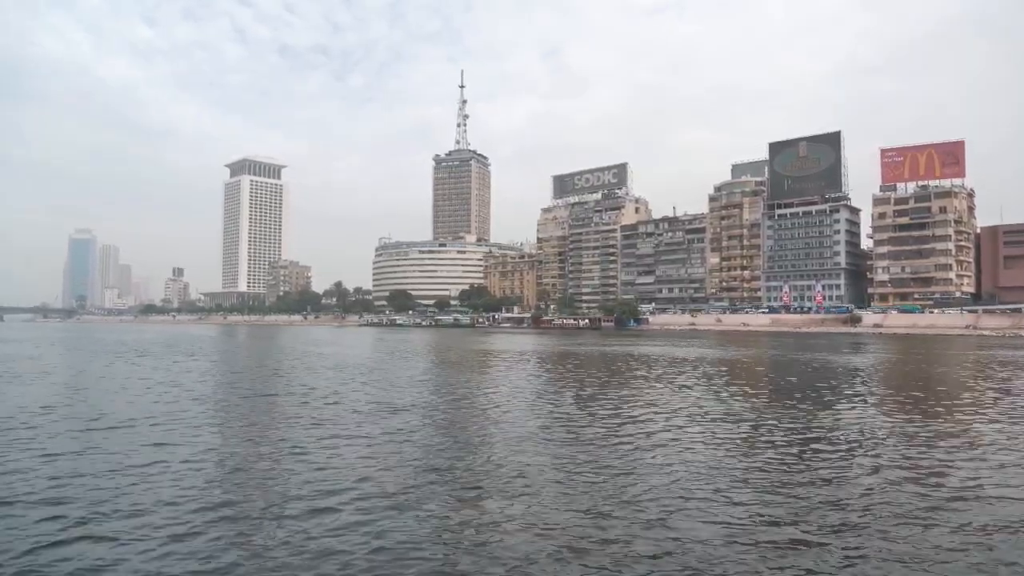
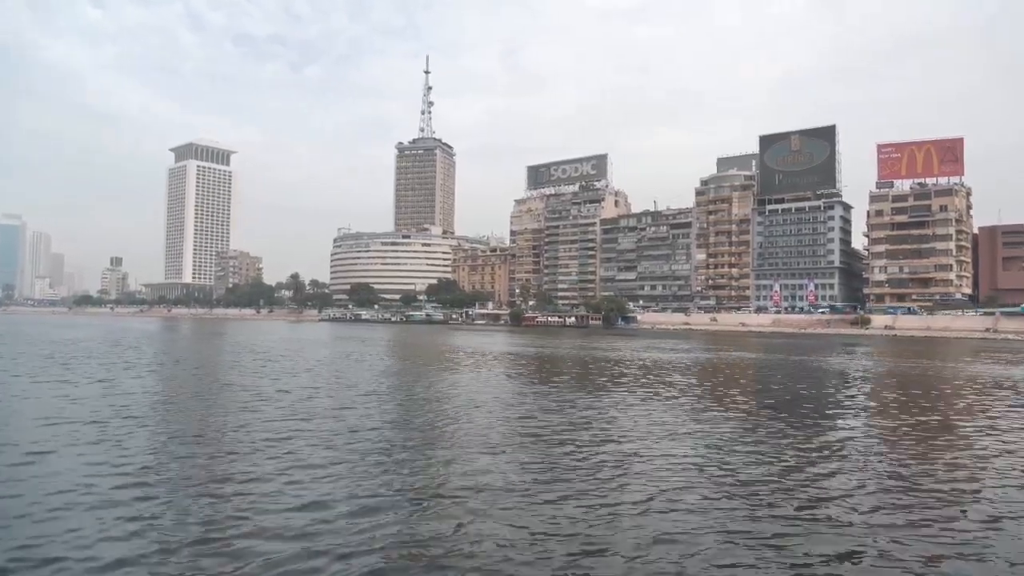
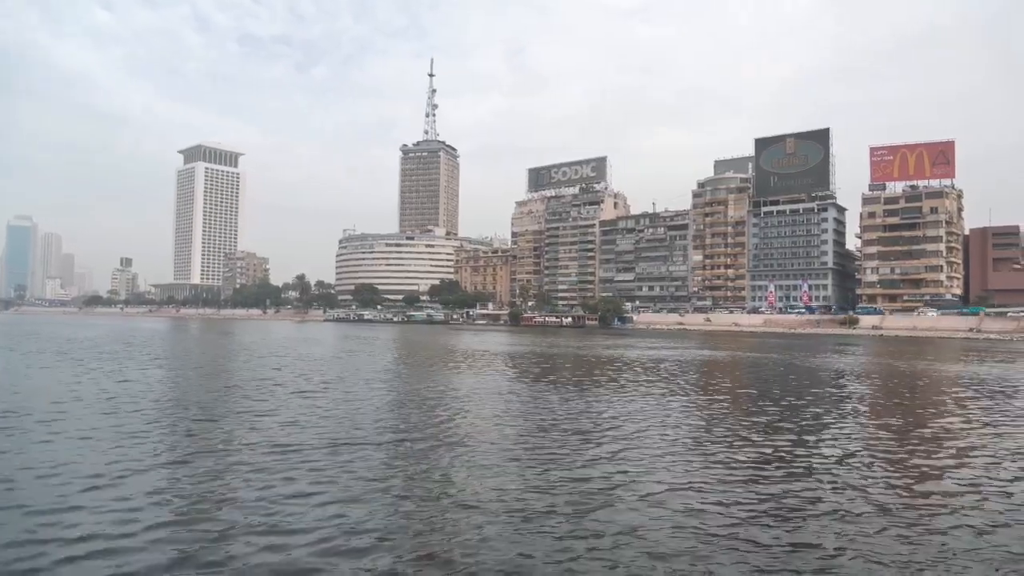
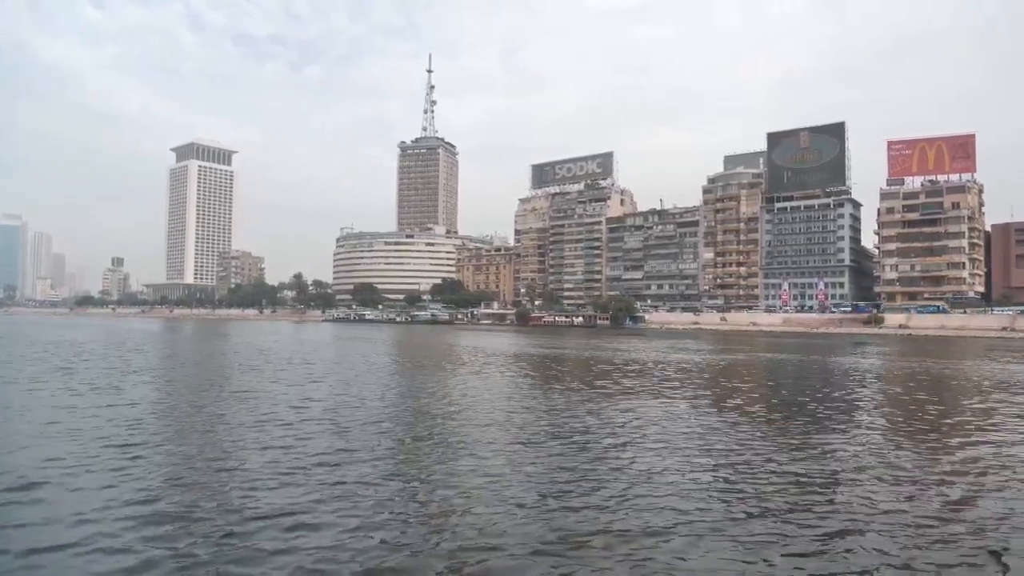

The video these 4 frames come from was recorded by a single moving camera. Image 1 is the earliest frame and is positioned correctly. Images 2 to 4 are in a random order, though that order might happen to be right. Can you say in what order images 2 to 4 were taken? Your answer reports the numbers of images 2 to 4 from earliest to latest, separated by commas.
3, 2, 4
